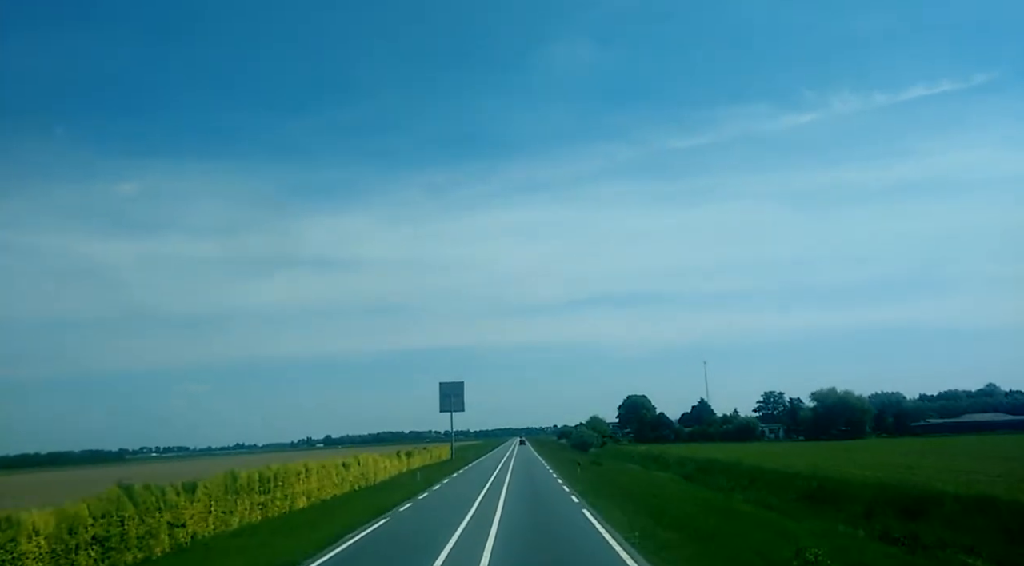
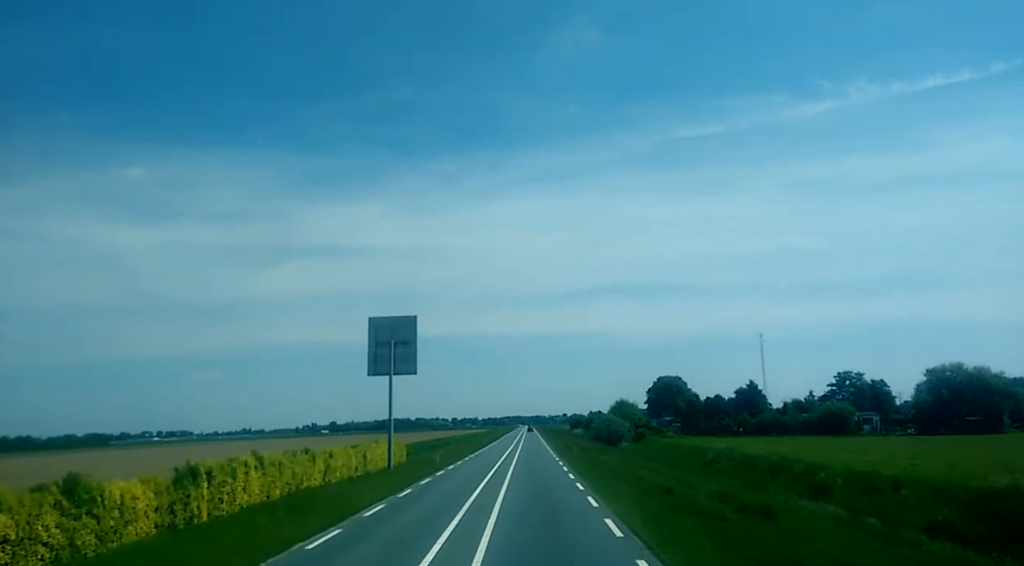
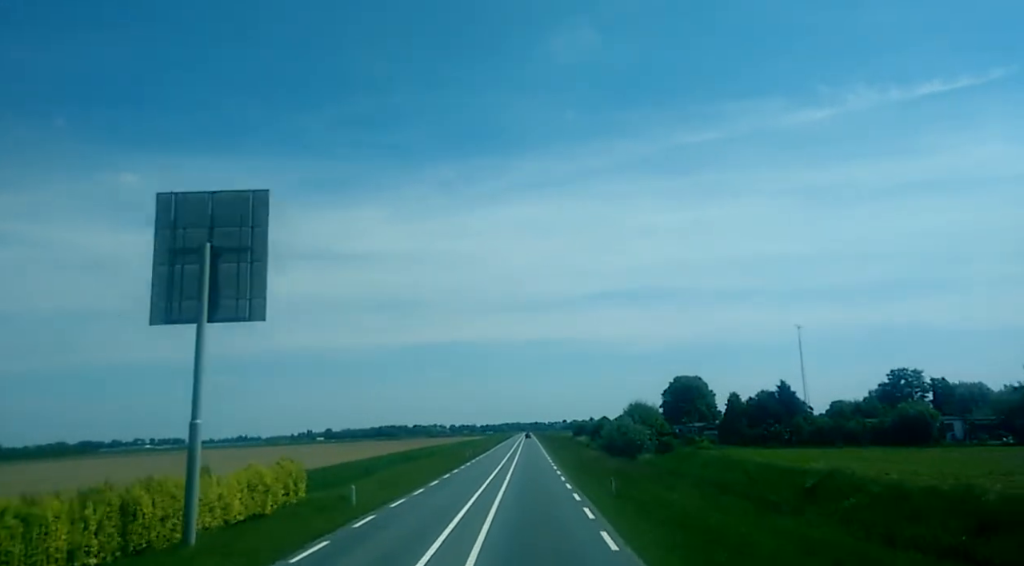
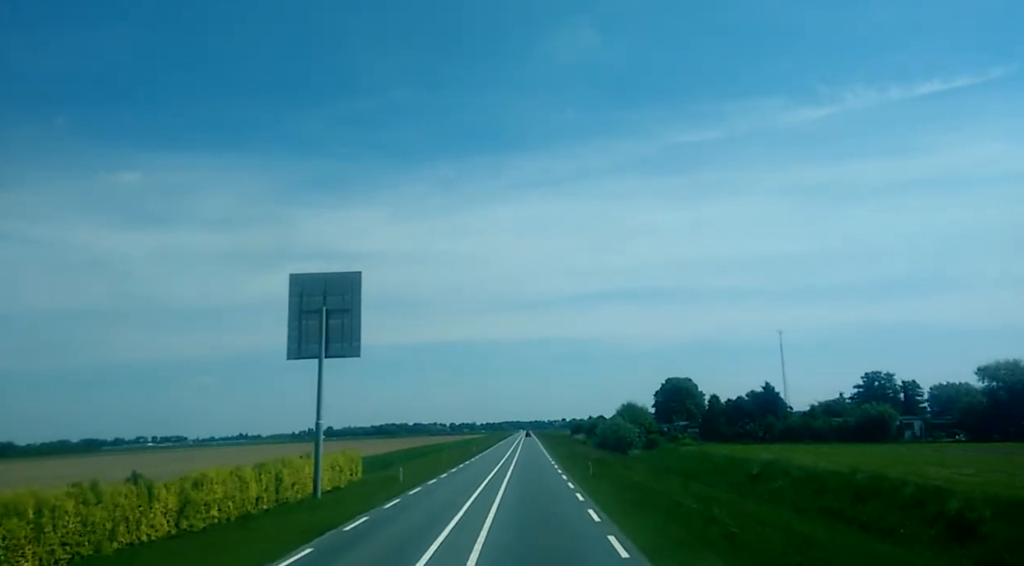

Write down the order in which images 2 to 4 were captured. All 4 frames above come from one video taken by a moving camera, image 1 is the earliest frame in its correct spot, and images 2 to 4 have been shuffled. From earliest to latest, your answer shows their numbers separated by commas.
2, 4, 3
